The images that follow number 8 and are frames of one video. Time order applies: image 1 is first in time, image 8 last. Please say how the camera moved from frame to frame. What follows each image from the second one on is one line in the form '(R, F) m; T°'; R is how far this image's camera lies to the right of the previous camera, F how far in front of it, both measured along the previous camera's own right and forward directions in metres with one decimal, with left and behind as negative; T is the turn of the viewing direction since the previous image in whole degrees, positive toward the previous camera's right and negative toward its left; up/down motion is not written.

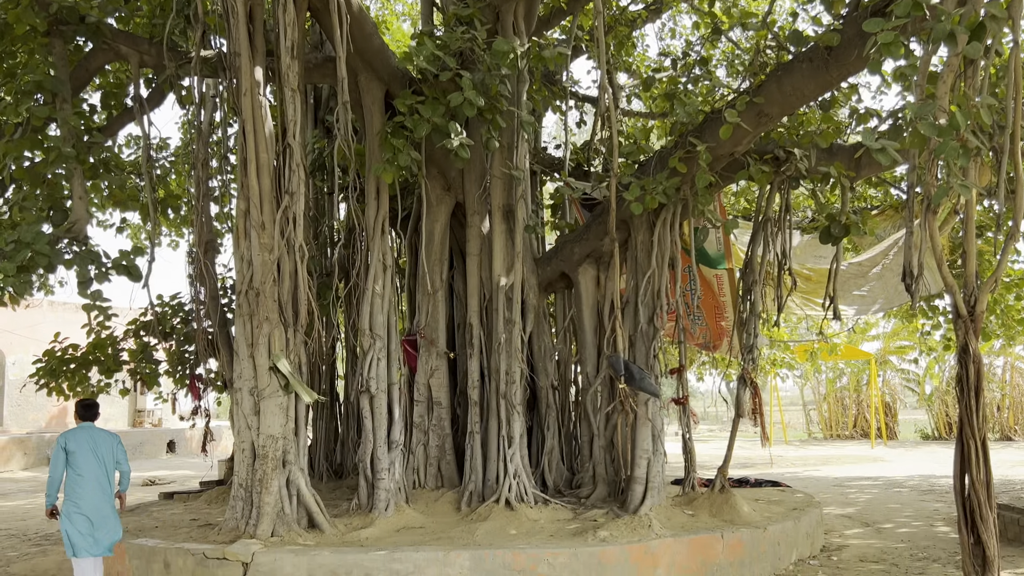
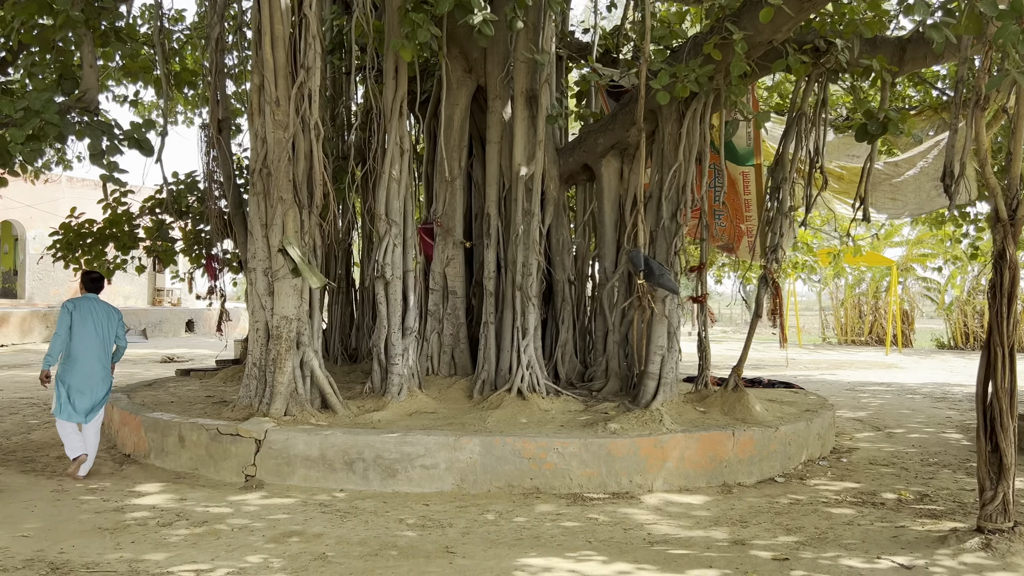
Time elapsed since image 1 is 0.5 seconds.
(0.0, +0.1) m; -1°
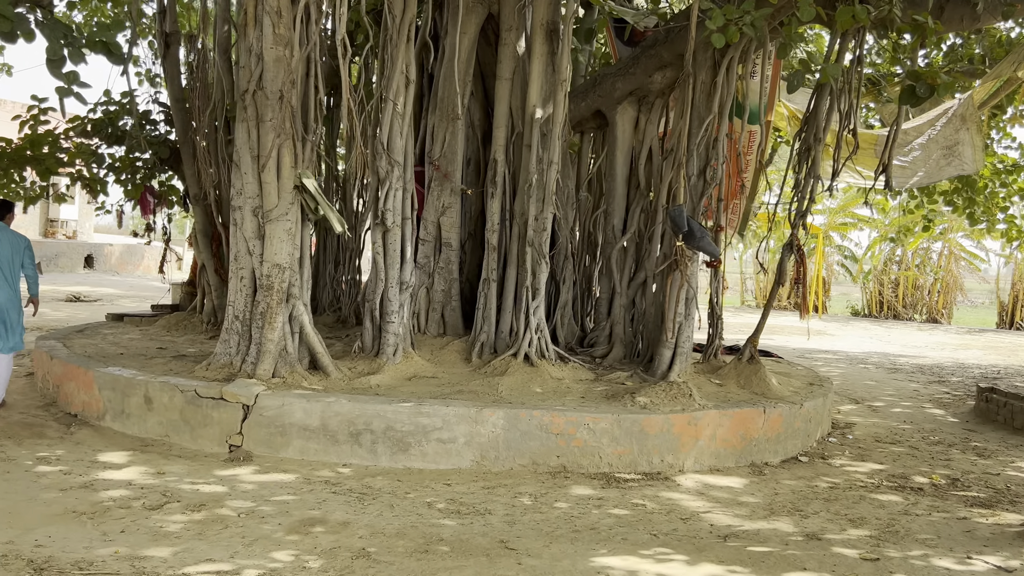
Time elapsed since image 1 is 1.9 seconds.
(-0.6, +0.5) m; +7°
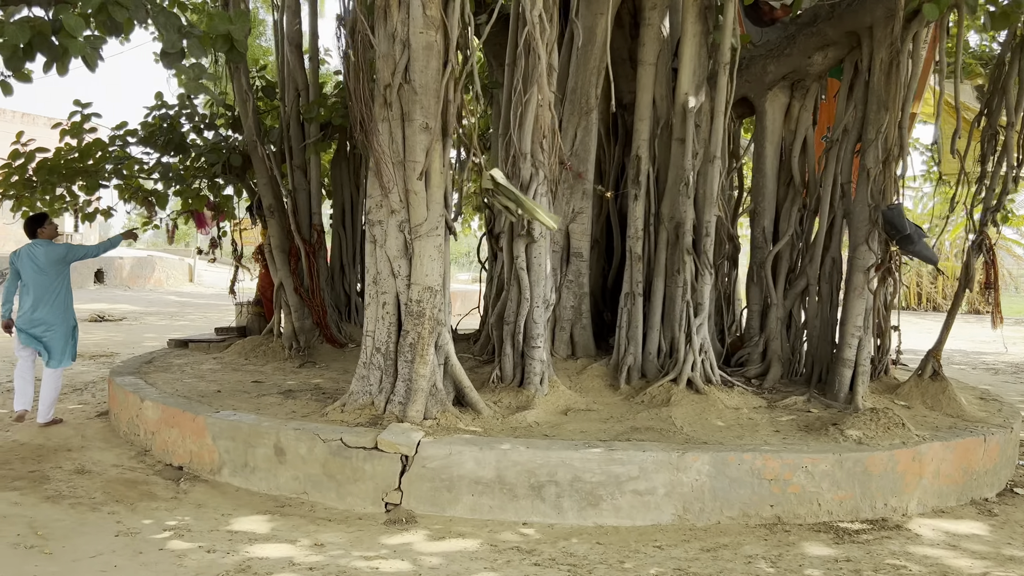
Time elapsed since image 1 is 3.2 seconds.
(-0.8, +0.6) m; +1°
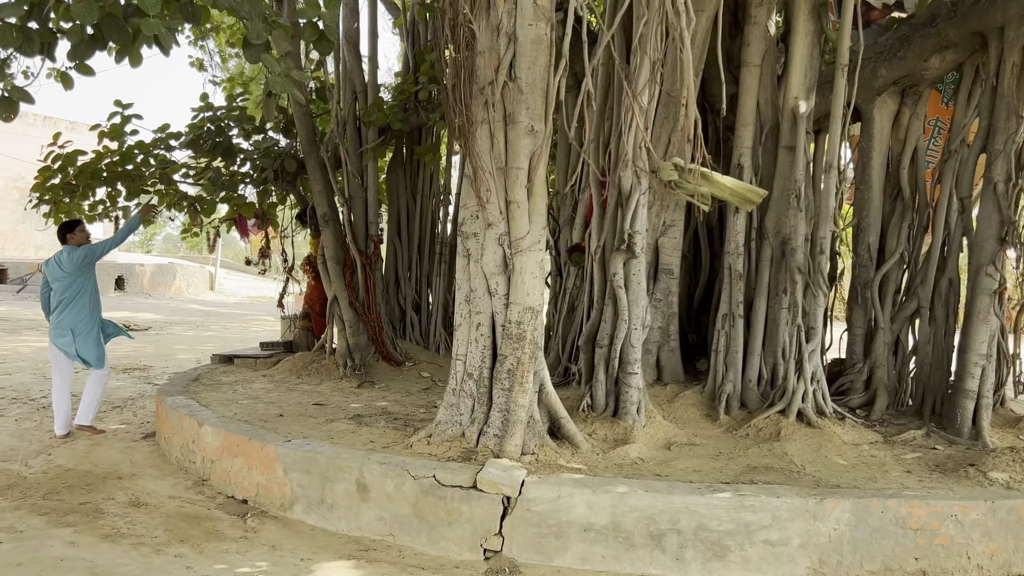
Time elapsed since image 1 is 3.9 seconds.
(-0.3, +0.3) m; -1°
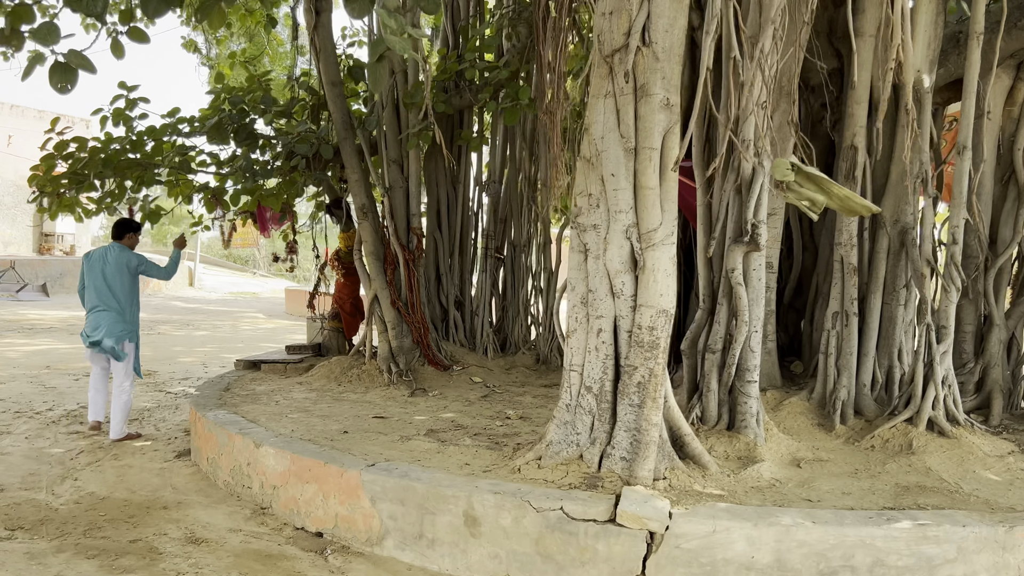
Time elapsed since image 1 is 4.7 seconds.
(-0.5, +0.4) m; +2°
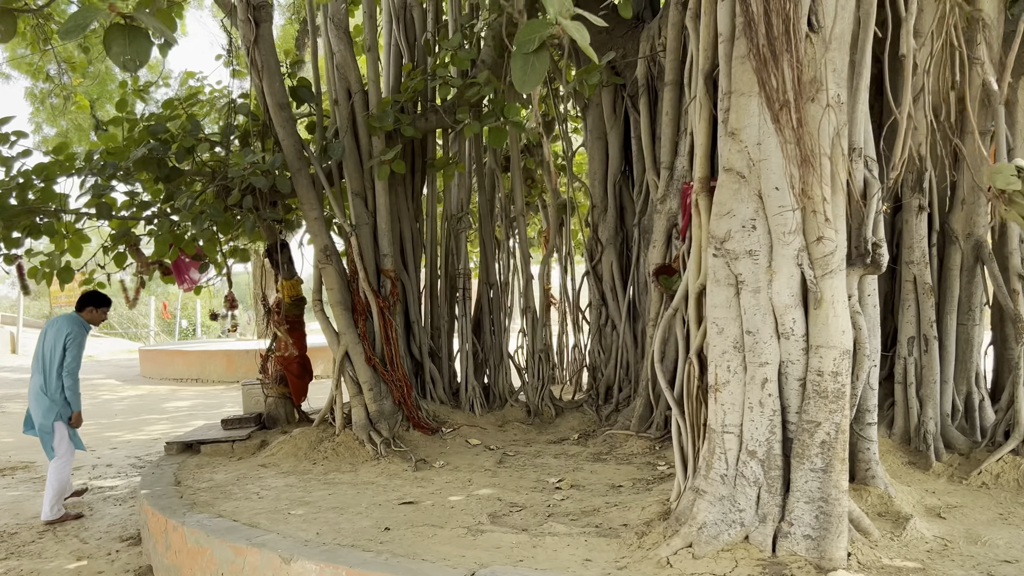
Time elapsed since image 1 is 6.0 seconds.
(-0.7, +0.6) m; +11°
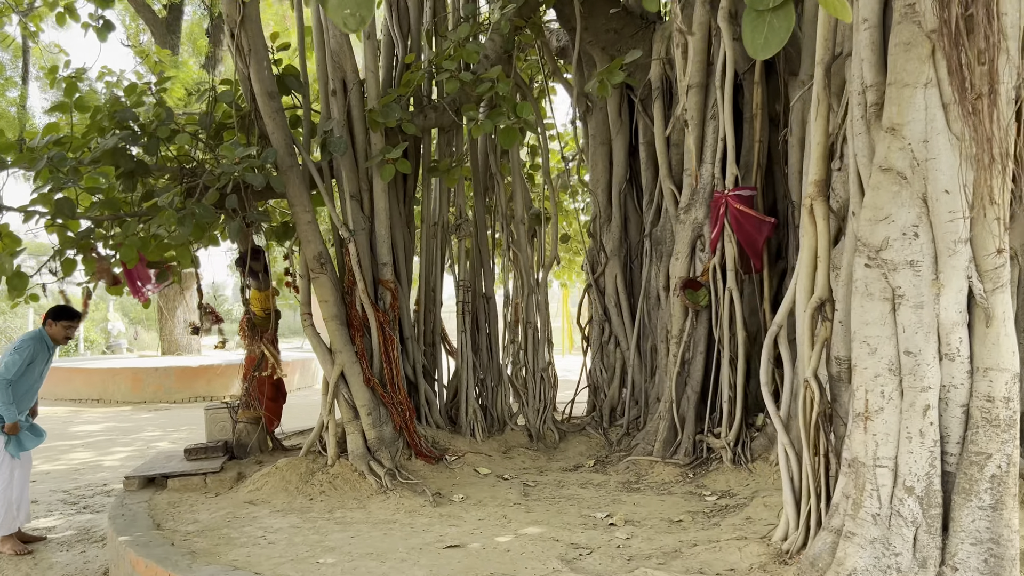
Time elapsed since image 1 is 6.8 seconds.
(-0.5, +0.4) m; +7°
